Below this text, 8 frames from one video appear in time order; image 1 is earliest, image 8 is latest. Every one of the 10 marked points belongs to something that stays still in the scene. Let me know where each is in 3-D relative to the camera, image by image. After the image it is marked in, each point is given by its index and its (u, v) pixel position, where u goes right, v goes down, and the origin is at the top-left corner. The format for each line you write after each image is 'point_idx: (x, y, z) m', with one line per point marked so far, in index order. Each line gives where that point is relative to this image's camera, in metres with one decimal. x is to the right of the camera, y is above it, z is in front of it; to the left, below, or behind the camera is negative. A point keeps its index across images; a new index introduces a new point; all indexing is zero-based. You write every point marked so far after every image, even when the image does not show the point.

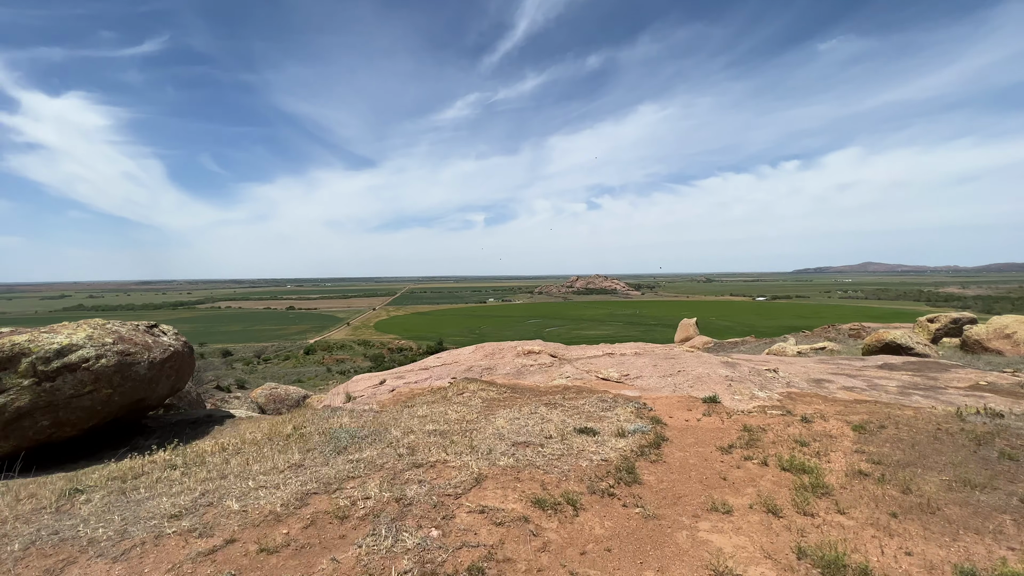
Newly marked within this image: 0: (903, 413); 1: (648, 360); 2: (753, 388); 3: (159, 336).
0: (+8.5, -2.7, +9.8) m
1: (+4.4, -2.3, +14.6) m
2: (+6.2, -2.6, +11.5) m
3: (-9.9, -1.4, +12.6) m
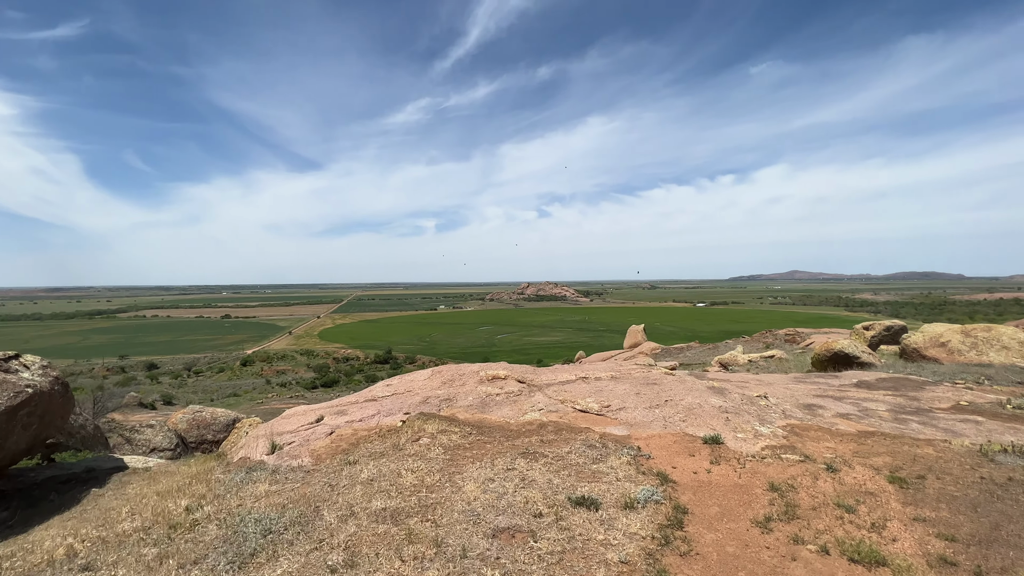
0: (+8.0, -3.1, +8.7) m
1: (+3.4, -2.9, +13.0) m
2: (+5.4, -3.0, +10.2) m
3: (-10.6, -1.8, +9.6) m
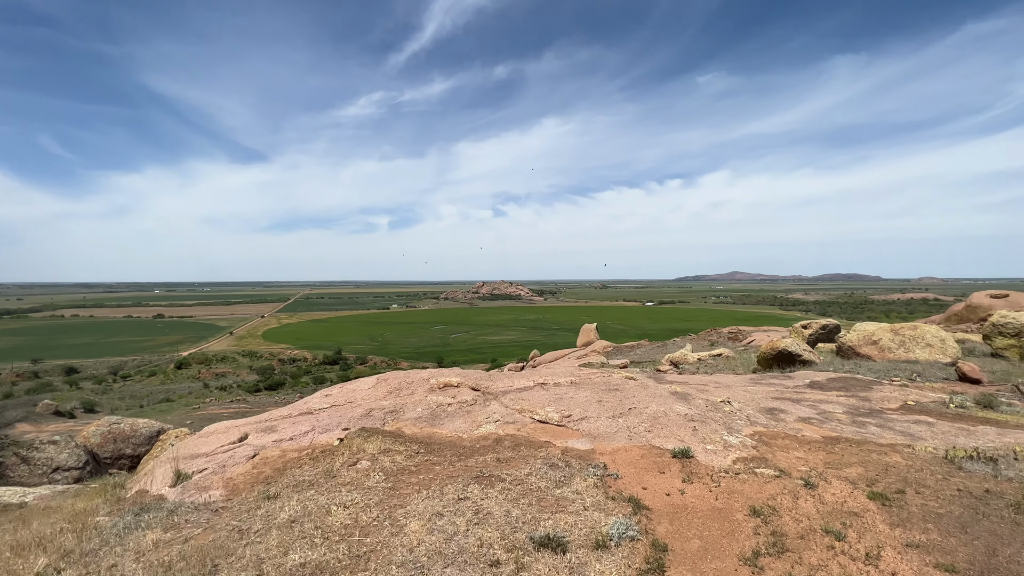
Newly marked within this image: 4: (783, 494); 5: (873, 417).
0: (+7.1, -3.2, +8.4) m
1: (+2.1, -2.9, +12.3) m
2: (+4.5, -3.1, +9.6) m
3: (-11.5, -1.8, +7.5) m
4: (+4.1, -3.1, +6.8) m
5: (+9.7, -3.5, +12.1) m
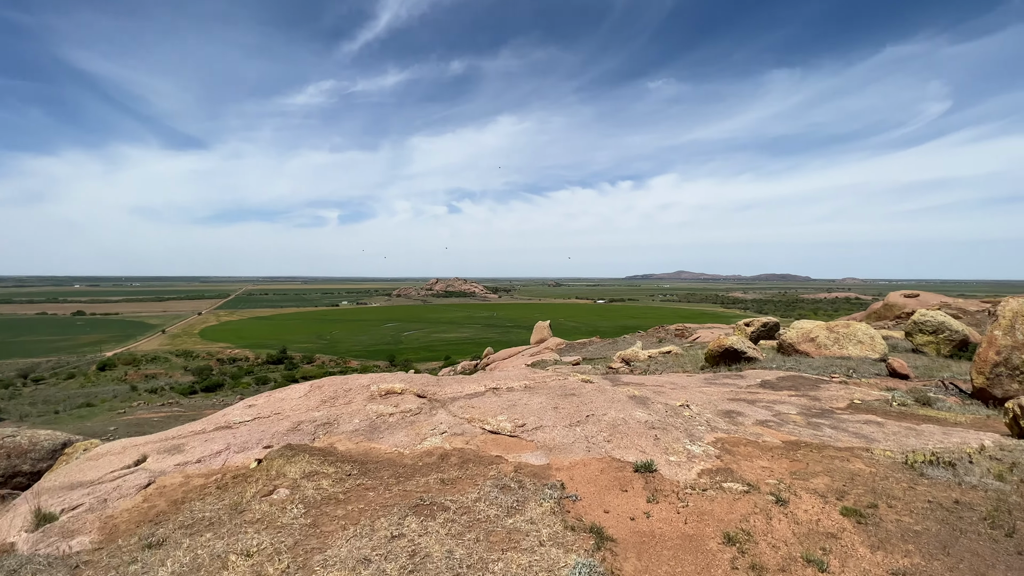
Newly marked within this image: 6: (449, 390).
0: (+6.2, -3.2, +8.1) m
1: (+0.8, -2.8, +11.5) m
2: (+3.4, -3.1, +9.1) m
3: (-12.2, -1.7, +5.3) m
4: (+3.3, -3.1, +6.2) m
5: (+8.4, -3.5, +12.1) m
6: (-1.8, -2.8, +12.6) m
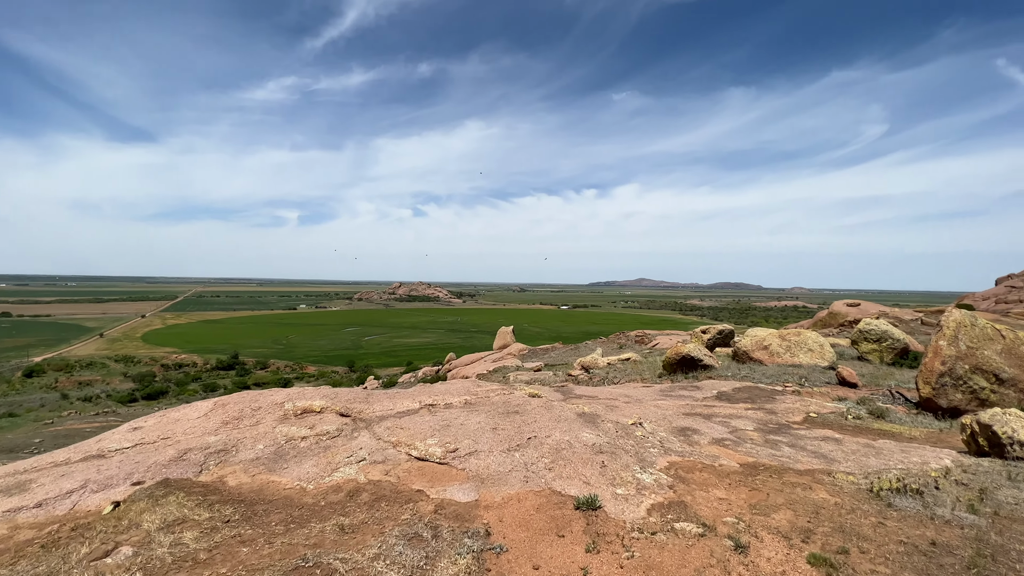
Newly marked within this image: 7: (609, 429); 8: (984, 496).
0: (+5.0, -3.3, +7.3) m
1: (-0.6, -2.9, +10.2) m
2: (+2.2, -3.2, +8.0) m
3: (-13.1, -1.6, +3.1) m
4: (+2.3, -3.2, +5.2) m
5: (+6.8, -3.7, +11.4) m
6: (-3.3, -2.9, +11.2) m
7: (+2.1, -3.1, +9.8) m
8: (+7.4, -3.2, +7.0) m
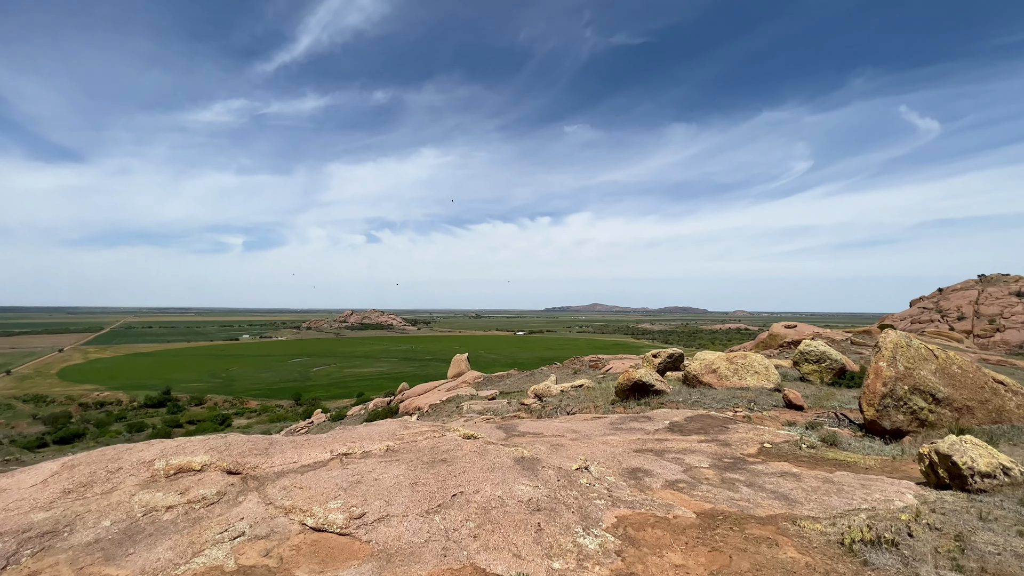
0: (+3.8, -3.7, +6.3) m
1: (-2.1, -3.5, +8.6) m
2: (+0.9, -3.6, +6.7) m
3: (-13.8, -1.8, +0.4) m
4: (+1.3, -3.4, +3.9) m
5: (+5.3, -4.2, +10.5) m
6: (-4.8, -3.5, +9.3) m
7: (+0.7, -3.5, +8.4) m
8: (+6.2, -3.5, +6.2) m
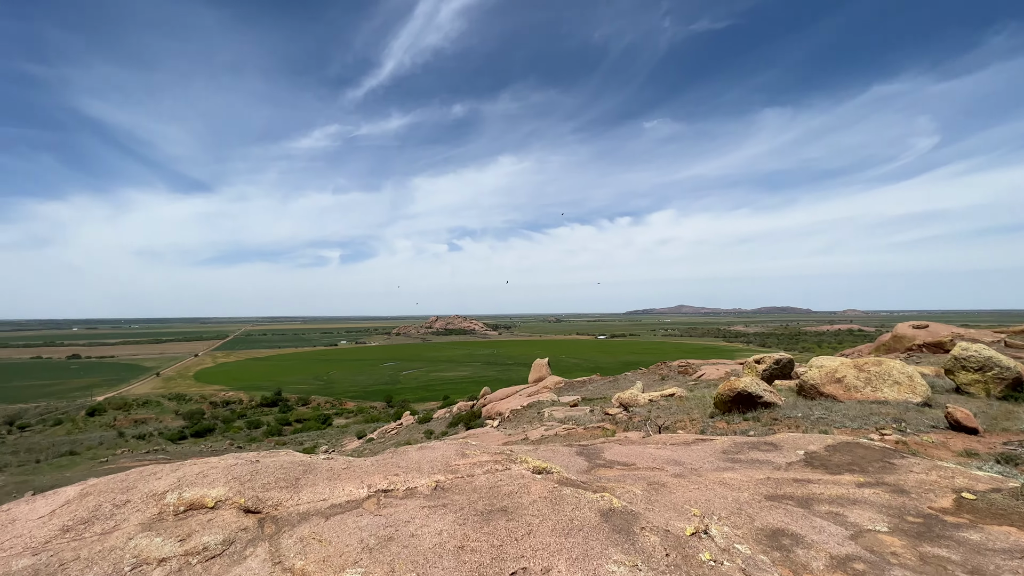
0: (+4.5, -3.4, +3.1) m
1: (-0.9, -3.4, +6.5) m
2: (+1.7, -3.3, +4.1) m
3: (-13.9, -1.9, +0.4) m
4: (+1.6, -3.2, +1.2) m
5: (+6.7, -3.9, +7.0) m
6: (-3.5, -3.5, +7.6) m
7: (+1.8, -3.3, +5.8) m
8: (+6.9, -3.2, +2.7) m
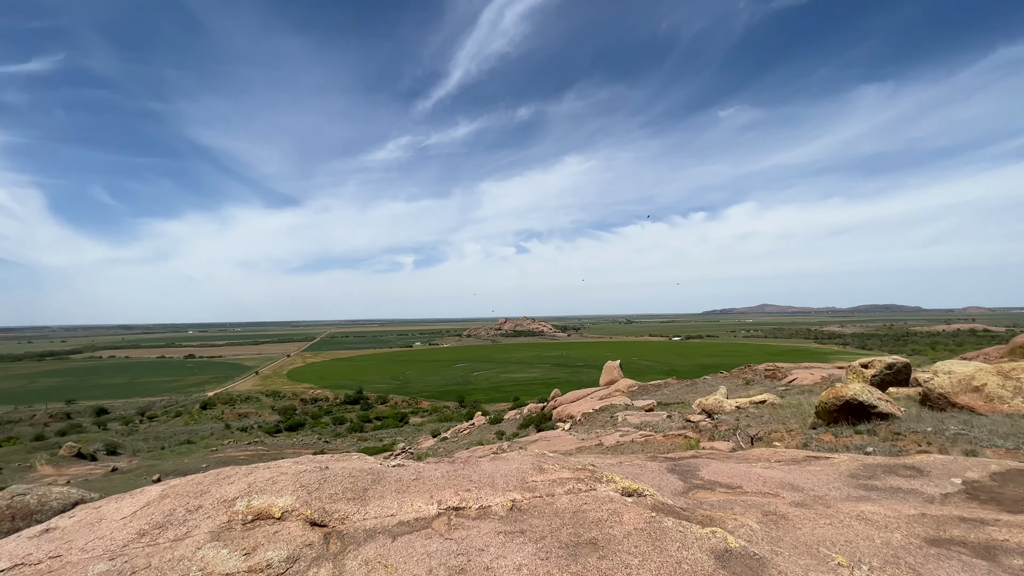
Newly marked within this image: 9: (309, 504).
0: (+5.1, -3.2, +1.4) m
1: (+0.2, -3.3, +5.5) m
2: (+2.5, -3.2, +2.7) m
3: (-13.6, -2.0, +1.5) m
4: (+1.9, -3.0, -0.1) m
5: (+7.8, -3.7, +4.9) m
6: (-2.2, -3.4, +7.0) m
7: (+2.8, -3.2, +4.4) m
8: (+7.3, -2.9, +0.6) m
9: (-3.1, -3.3, +7.0) m
